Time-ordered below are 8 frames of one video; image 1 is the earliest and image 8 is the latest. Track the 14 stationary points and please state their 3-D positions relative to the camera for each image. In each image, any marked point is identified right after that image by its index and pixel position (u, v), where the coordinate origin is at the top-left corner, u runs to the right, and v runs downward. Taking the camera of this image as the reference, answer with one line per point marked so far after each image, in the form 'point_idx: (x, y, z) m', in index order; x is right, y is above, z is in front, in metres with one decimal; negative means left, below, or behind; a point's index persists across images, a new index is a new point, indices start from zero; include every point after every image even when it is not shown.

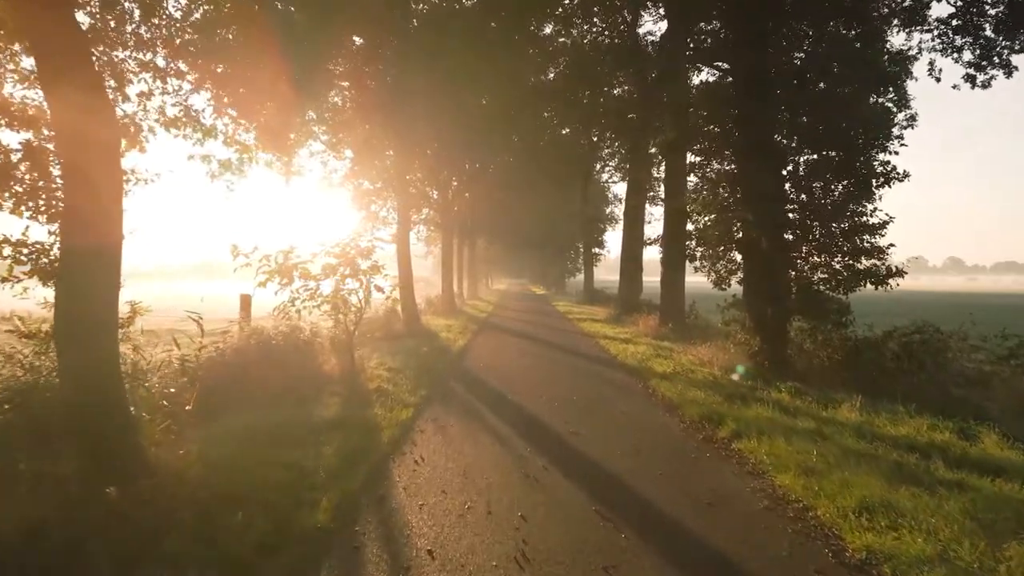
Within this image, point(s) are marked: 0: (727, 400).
0: (+5.1, -2.6, +9.3) m
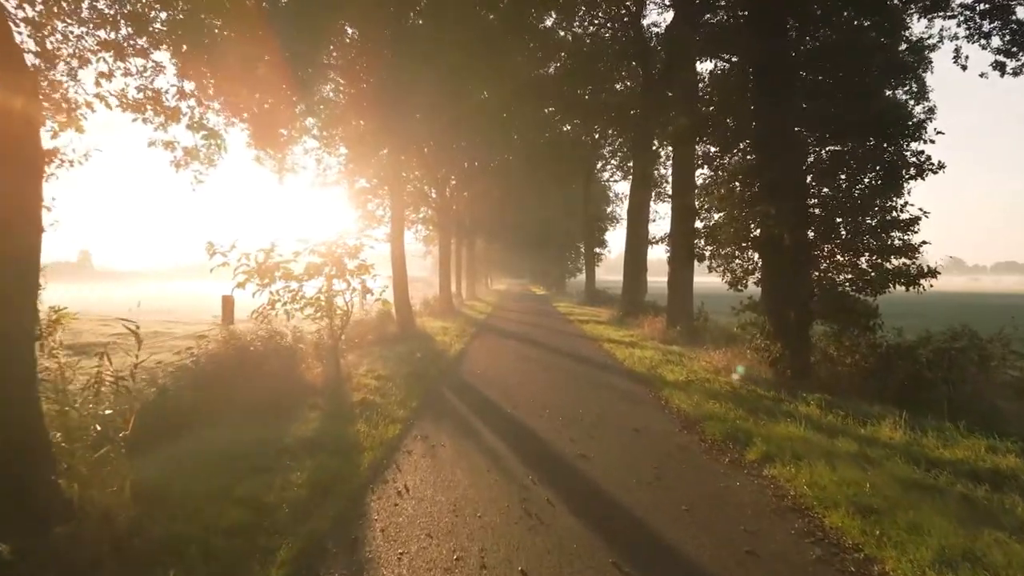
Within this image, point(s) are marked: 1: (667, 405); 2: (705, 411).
0: (+5.1, -2.7, +8.4) m
1: (+3.7, -2.8, +9.4) m
2: (+4.2, -2.7, +8.7) m
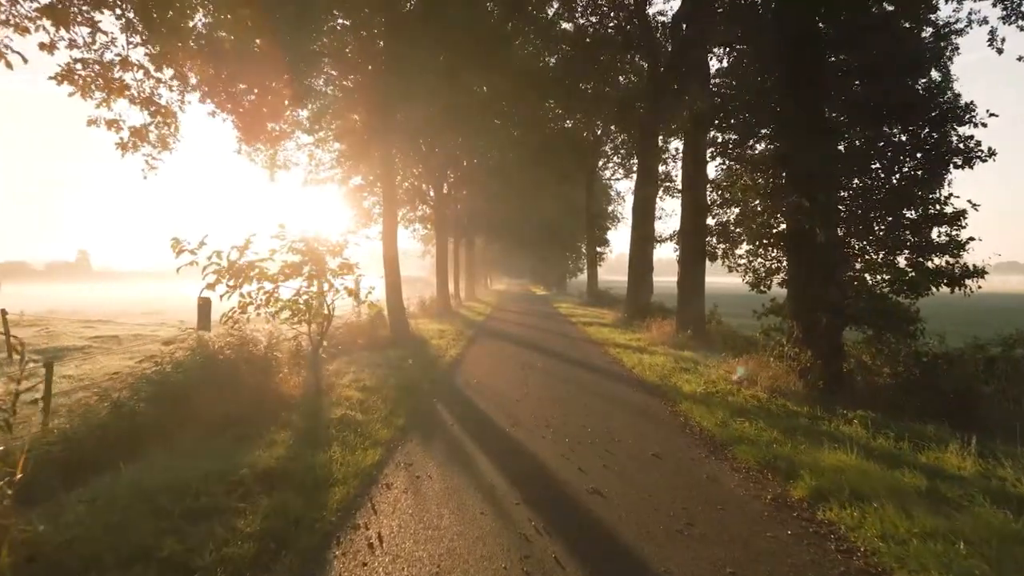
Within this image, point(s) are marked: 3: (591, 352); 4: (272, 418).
0: (+5.1, -2.7, +7.2) m
1: (+3.7, -2.9, +8.3) m
2: (+4.2, -2.8, +7.6) m
3: (+3.2, -2.6, +15.9) m
4: (-5.3, -2.8, +8.6) m
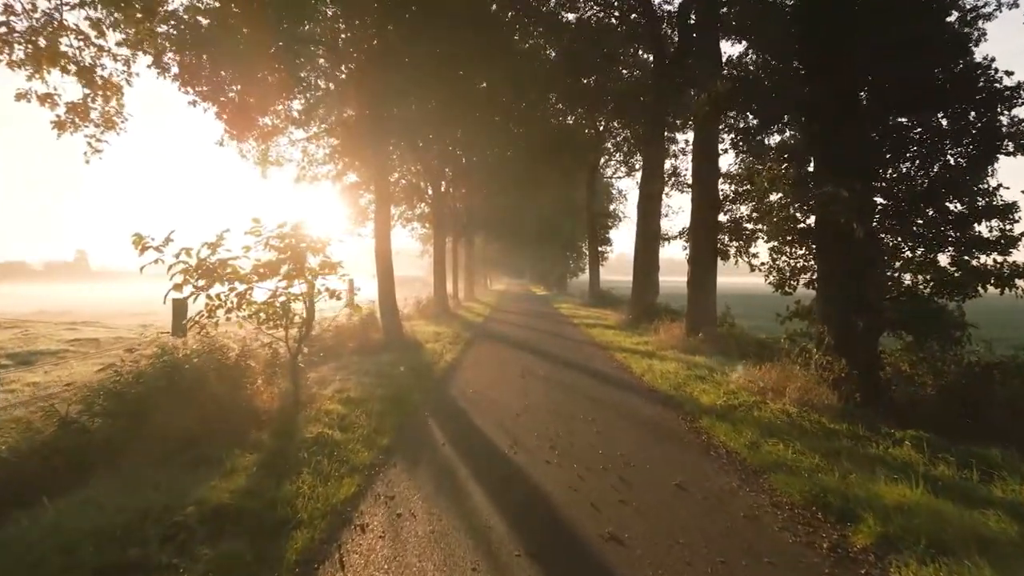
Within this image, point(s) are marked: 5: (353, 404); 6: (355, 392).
0: (+5.1, -2.7, +6.2) m
1: (+3.7, -2.9, +7.3) m
2: (+4.2, -2.8, +6.5) m
3: (+3.2, -2.6, +14.9) m
4: (-5.3, -2.9, +7.6) m
5: (-3.7, -2.7, +9.3) m
6: (-4.0, -2.7, +10.1) m
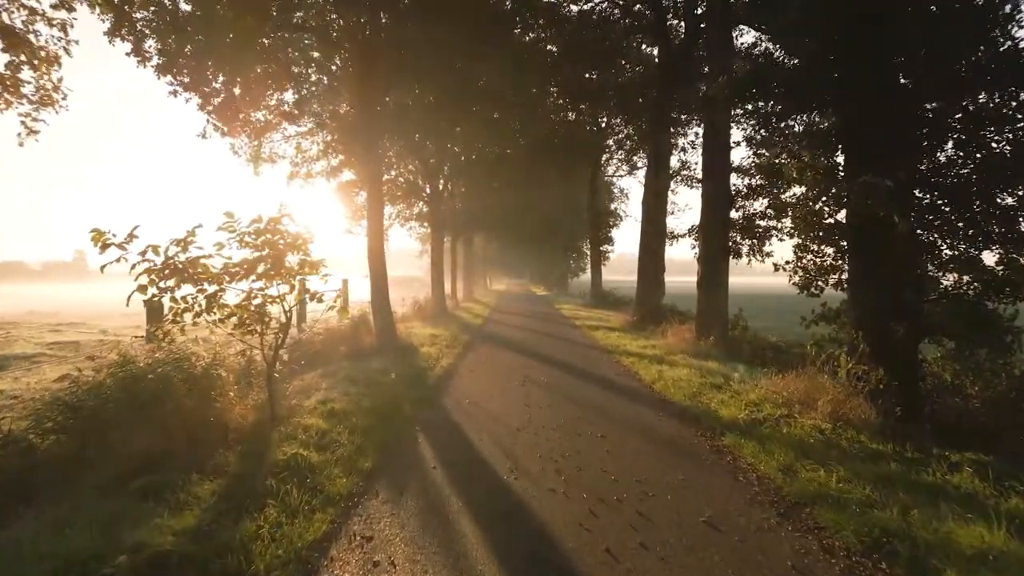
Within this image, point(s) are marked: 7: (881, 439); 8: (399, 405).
0: (+5.1, -2.8, +5.3) m
1: (+3.7, -2.9, +6.4) m
2: (+4.2, -2.8, +5.7) m
3: (+3.2, -2.6, +14.0) m
4: (-5.3, -2.9, +6.7) m
5: (-3.7, -2.8, +8.4) m
6: (-4.0, -2.7, +9.2) m
7: (+6.5, -2.6, +6.9) m
8: (-2.7, -2.8, +9.3) m
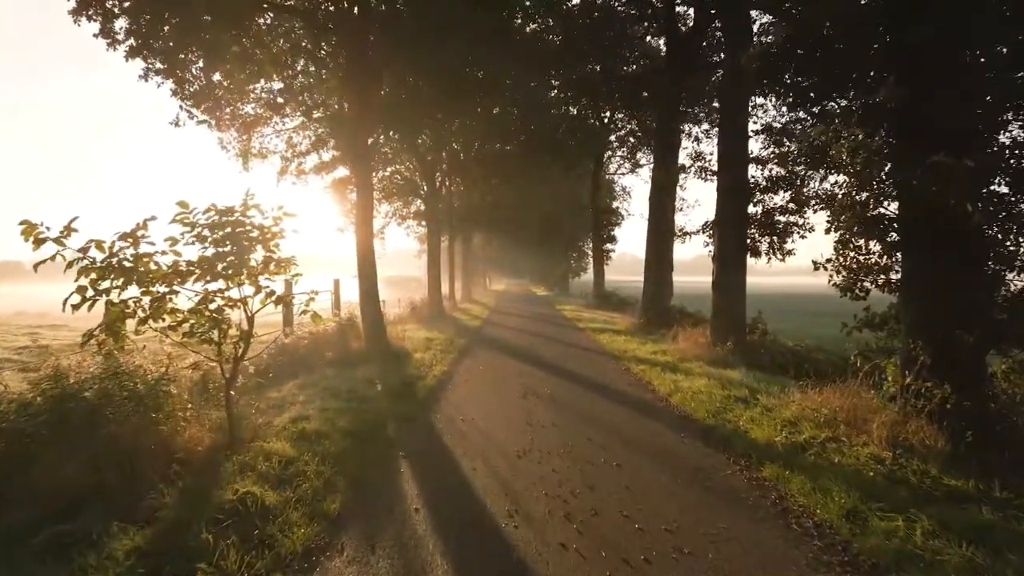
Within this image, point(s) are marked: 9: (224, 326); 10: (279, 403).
0: (+5.0, -2.8, +4.1) m
1: (+3.7, -2.9, +5.2) m
2: (+4.2, -2.8, +4.5) m
3: (+3.2, -2.7, +12.9) m
4: (-5.3, -2.9, +5.6) m
5: (-3.7, -2.8, +7.2) m
6: (-4.0, -2.7, +8.0) m
7: (+6.5, -2.7, +5.8) m
8: (-2.7, -2.8, +8.1) m
9: (-5.3, -0.7, +7.3) m
10: (-5.4, -2.6, +9.1) m
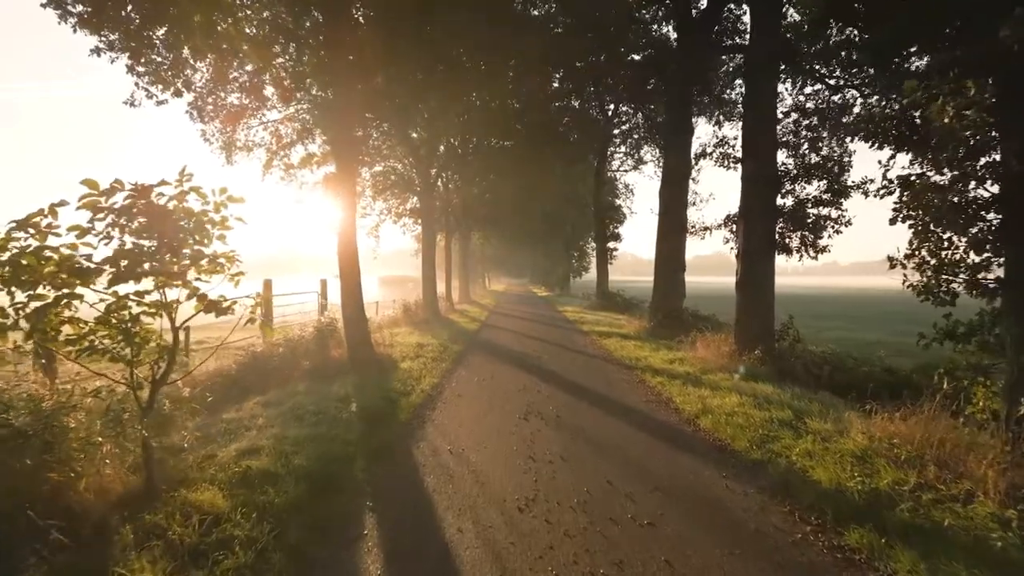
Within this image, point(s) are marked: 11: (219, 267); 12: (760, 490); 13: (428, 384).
0: (+5.0, -2.8, +2.6) m
1: (+3.7, -3.0, +3.6) m
2: (+4.2, -2.9, +2.9) m
3: (+3.2, -2.7, +11.3) m
4: (-5.3, -3.0, +4.0) m
5: (-3.8, -2.8, +5.7) m
6: (-4.0, -2.8, +6.5) m
7: (+6.5, -2.7, +4.2) m
8: (-2.7, -2.9, +6.5) m
9: (-5.3, -0.7, +5.7) m
10: (-5.4, -2.7, +7.6) m
11: (-4.6, +0.3, +6.0) m
12: (+3.6, -3.0, +5.8) m
13: (-2.4, -2.7, +11.1) m
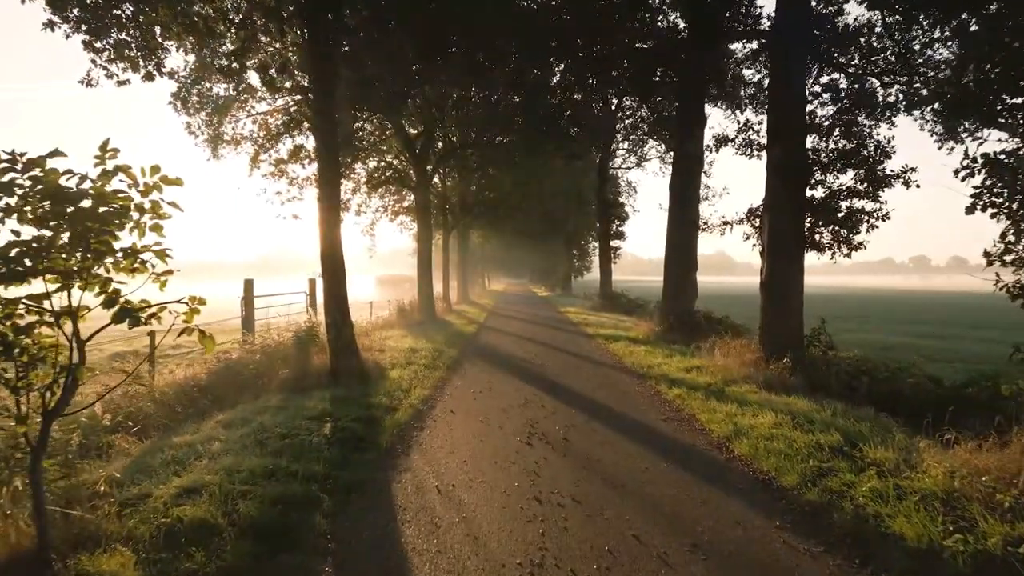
0: (+5.0, -2.9, +1.3) m
1: (+3.7, -3.0, +2.4) m
2: (+4.2, -2.9, +1.6) m
3: (+3.2, -2.7, +10.0) m
4: (-5.3, -3.0, +2.7) m
5: (-3.7, -2.9, +4.4) m
6: (-4.0, -2.8, +5.2) m
7: (+6.5, -2.7, +2.9) m
8: (-2.7, -2.9, +5.3) m
9: (-5.3, -0.8, +4.5) m
10: (-5.4, -2.7, +6.3) m
11: (-4.6, +0.3, +4.8) m
12: (+3.6, -3.0, +4.5) m
13: (-2.4, -2.8, +9.8) m
